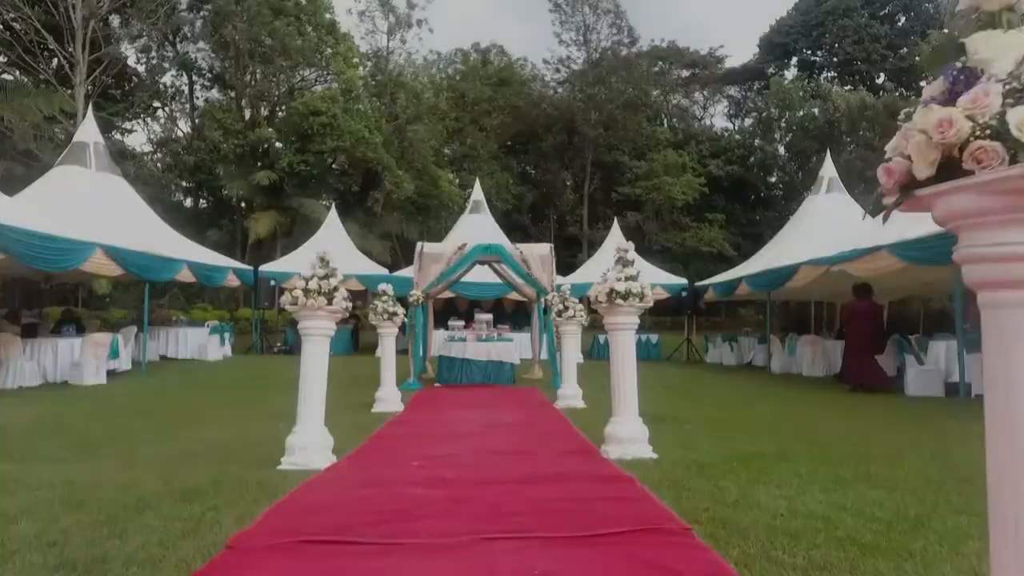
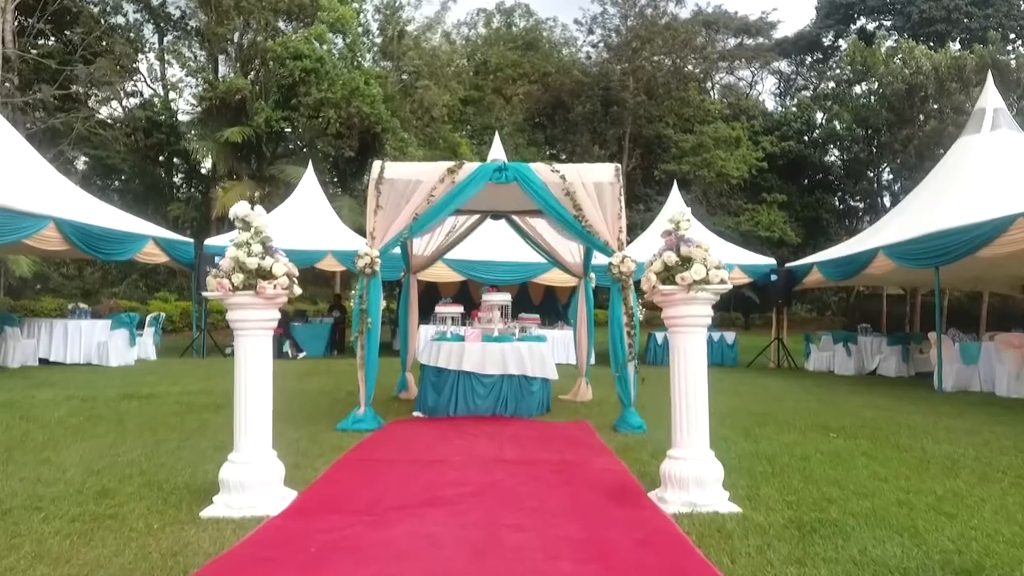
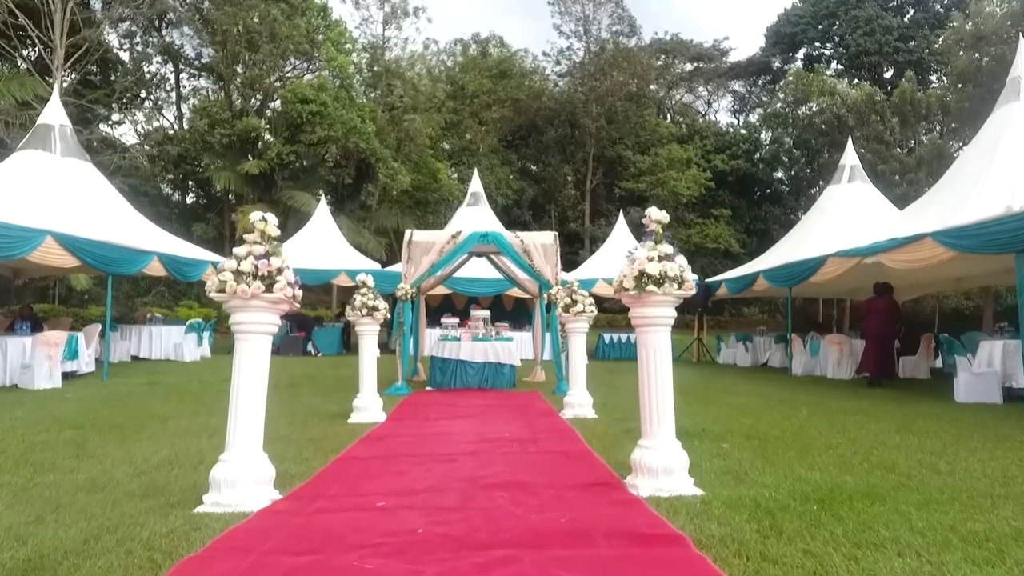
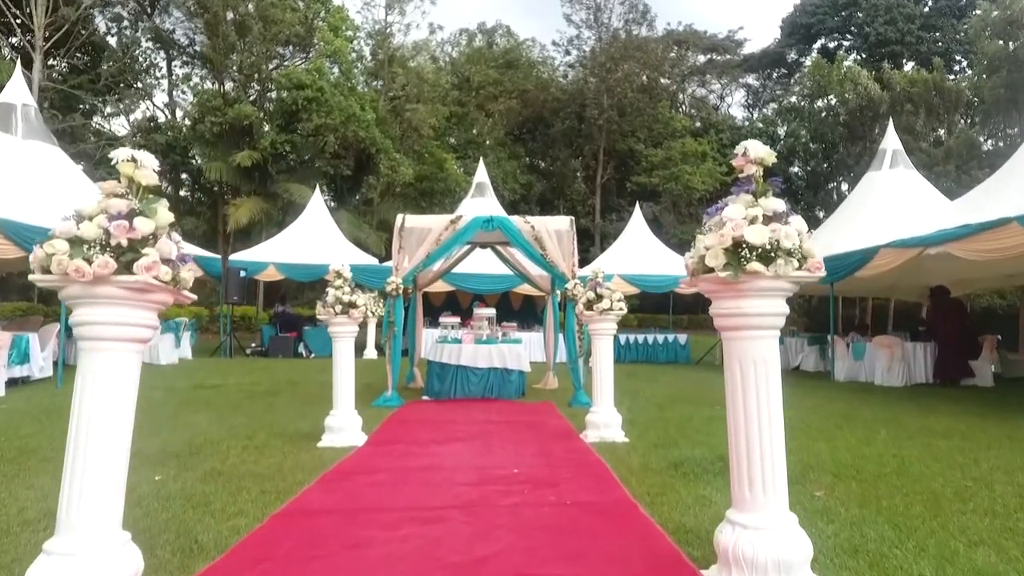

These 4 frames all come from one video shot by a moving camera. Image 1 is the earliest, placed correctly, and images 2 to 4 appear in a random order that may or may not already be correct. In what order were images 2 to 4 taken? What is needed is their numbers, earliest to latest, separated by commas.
3, 4, 2
